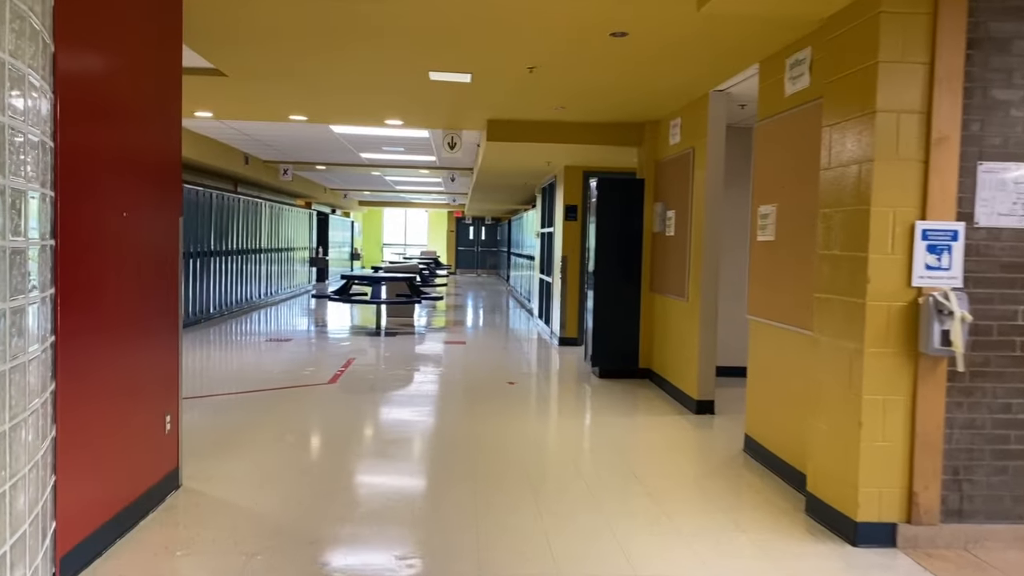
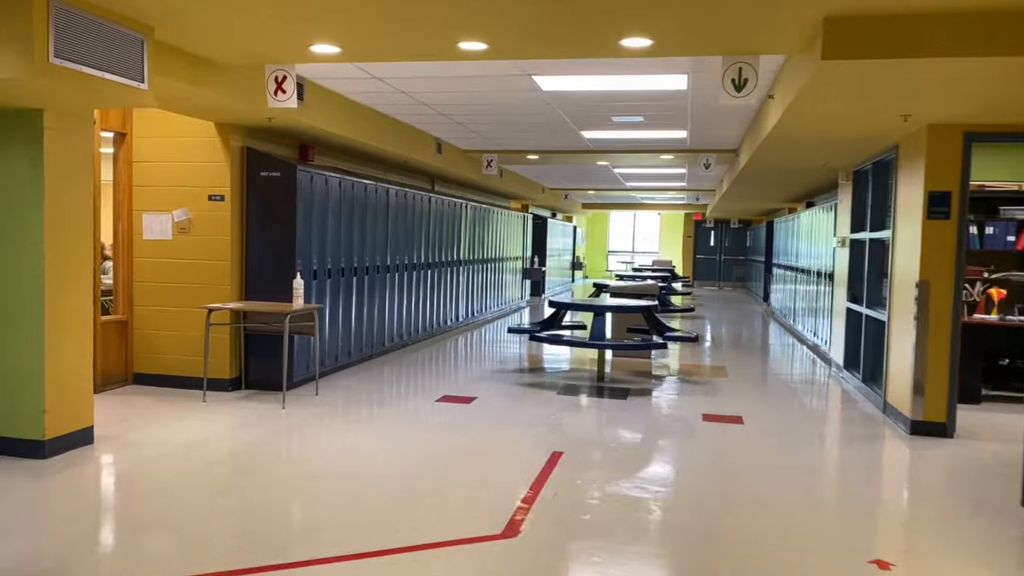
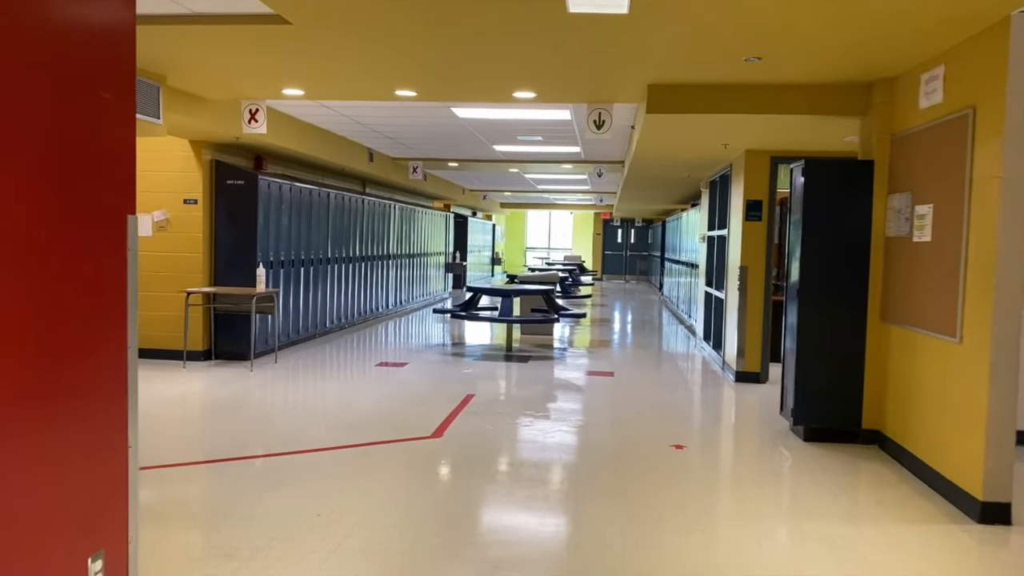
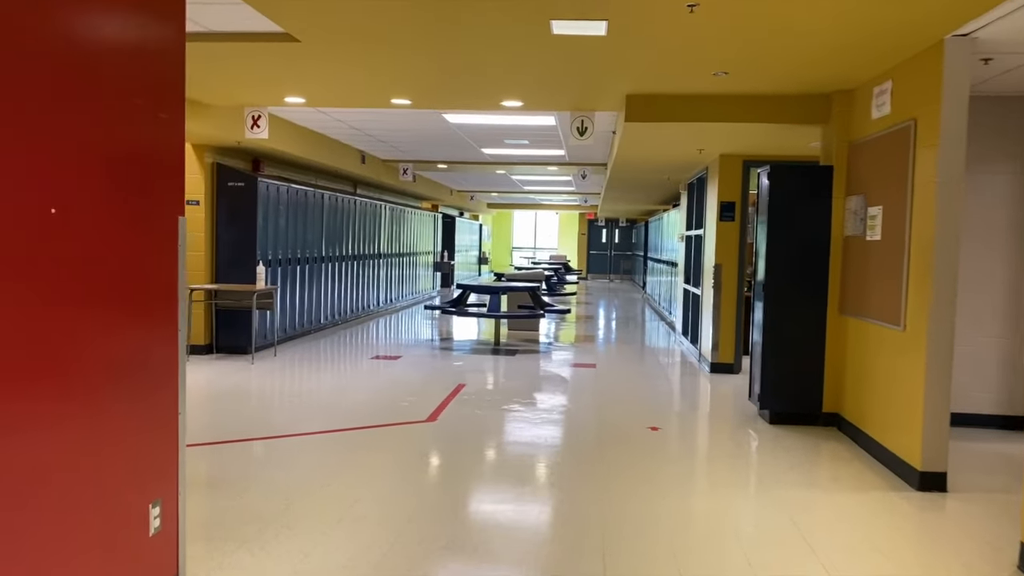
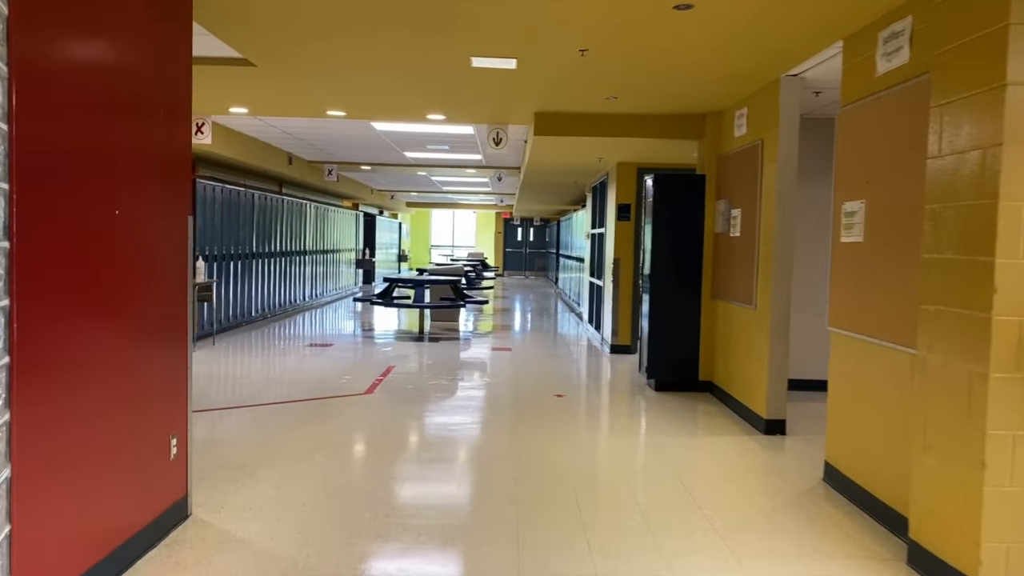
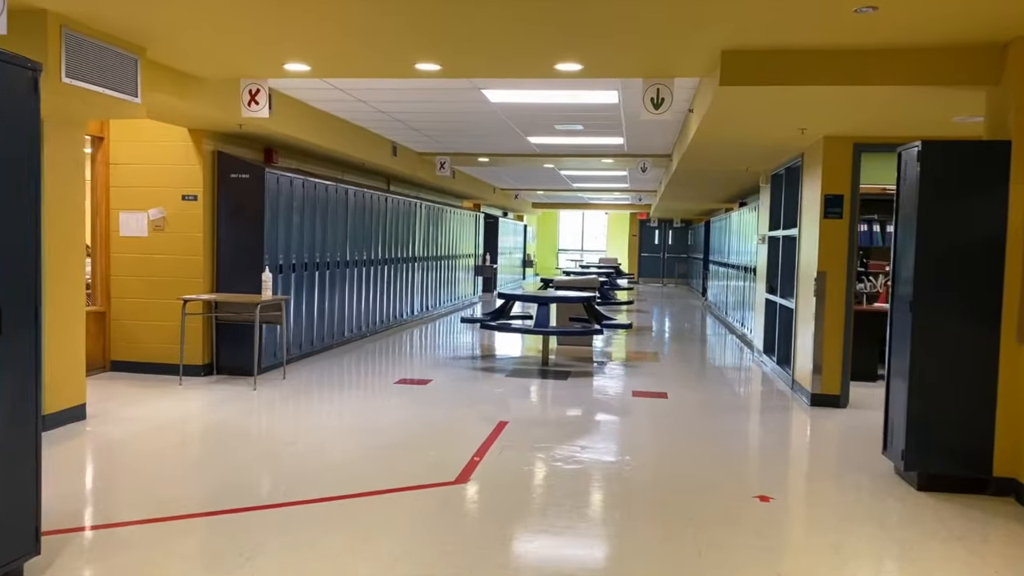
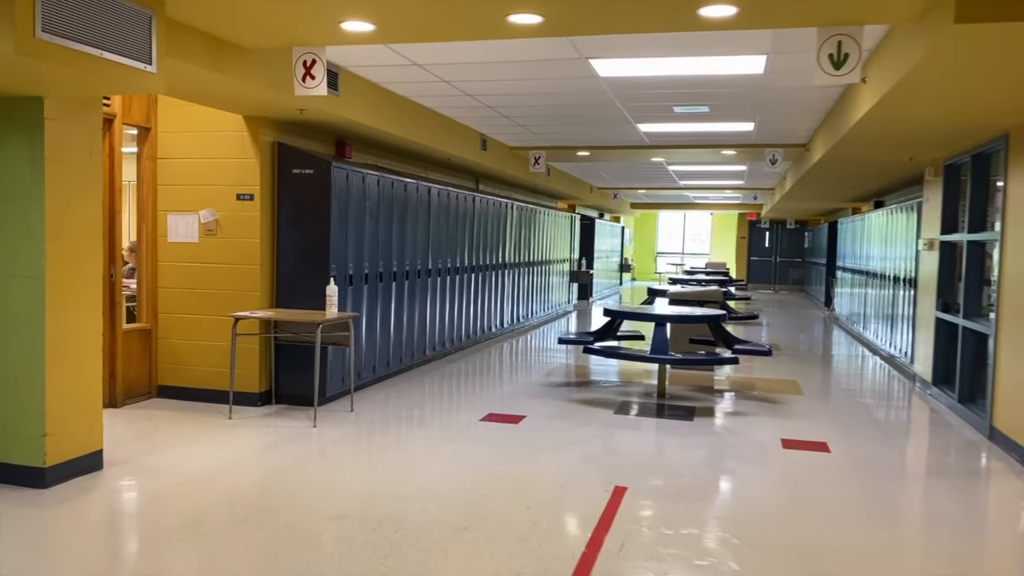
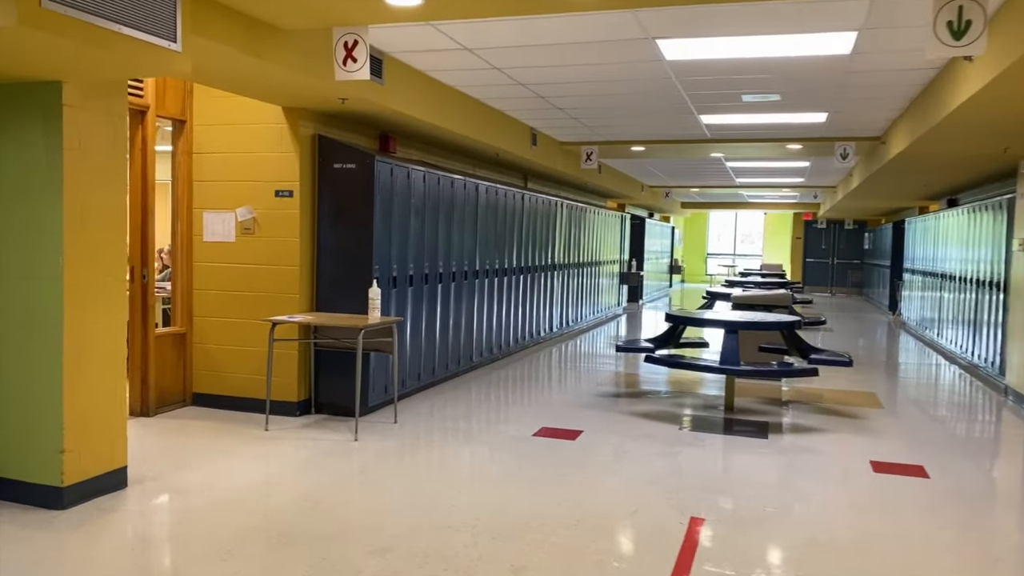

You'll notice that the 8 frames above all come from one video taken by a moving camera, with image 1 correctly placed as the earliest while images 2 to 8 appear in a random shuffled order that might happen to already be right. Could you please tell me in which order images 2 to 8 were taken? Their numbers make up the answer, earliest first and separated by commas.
5, 4, 3, 6, 2, 7, 8
